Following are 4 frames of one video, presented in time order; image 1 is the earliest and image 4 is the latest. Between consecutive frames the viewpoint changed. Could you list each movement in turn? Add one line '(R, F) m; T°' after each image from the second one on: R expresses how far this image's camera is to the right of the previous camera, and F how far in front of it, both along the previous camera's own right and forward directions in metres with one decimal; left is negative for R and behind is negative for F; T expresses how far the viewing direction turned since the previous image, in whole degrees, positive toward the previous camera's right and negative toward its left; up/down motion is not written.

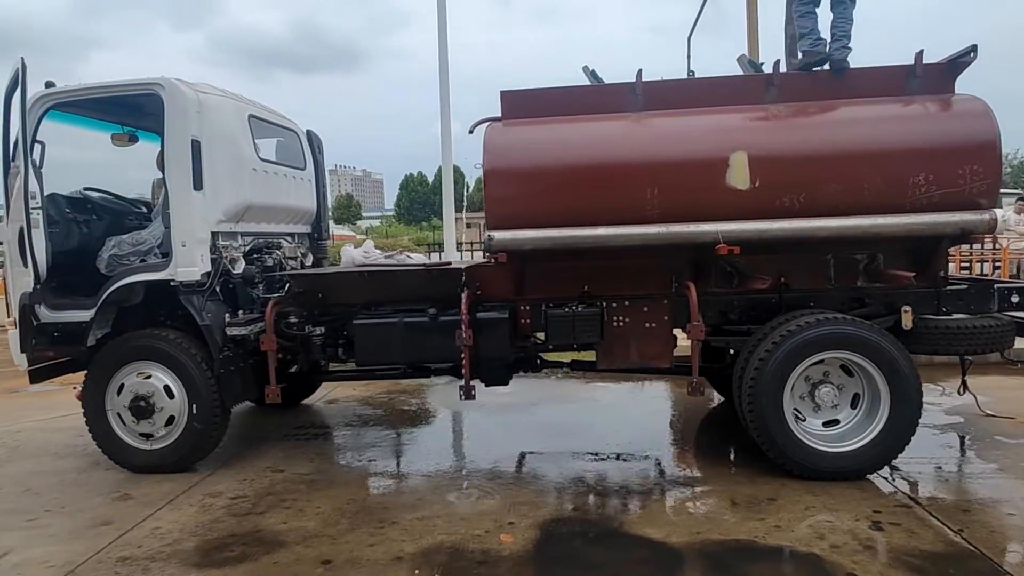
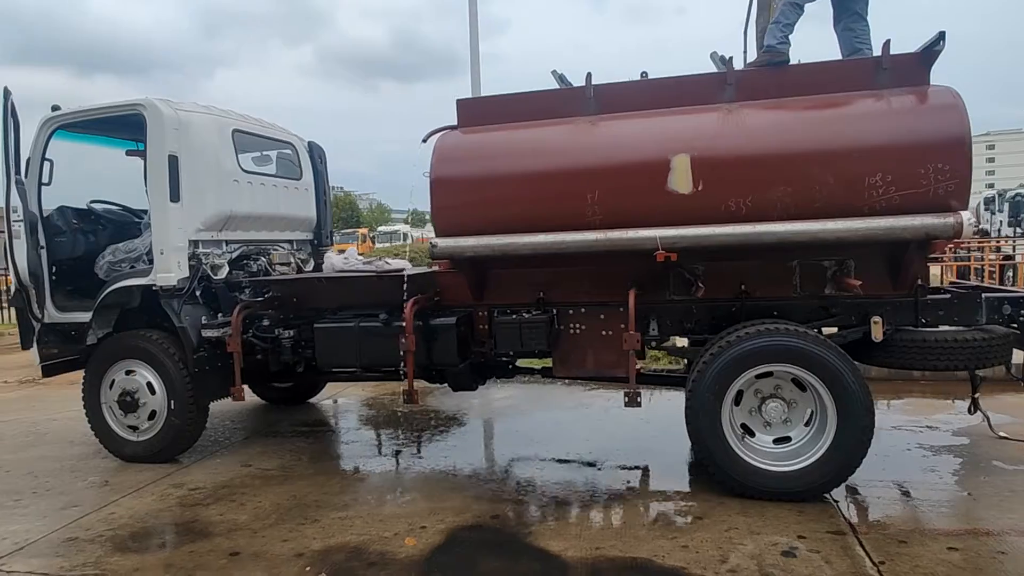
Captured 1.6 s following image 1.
(+1.1, +0.1) m; -8°
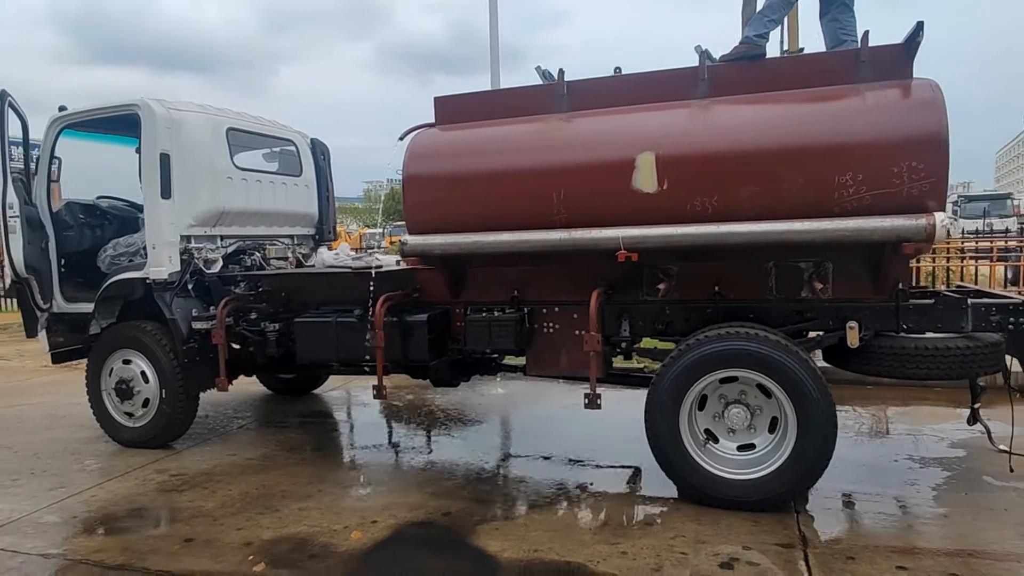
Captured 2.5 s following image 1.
(+0.6, 0.0) m; -5°
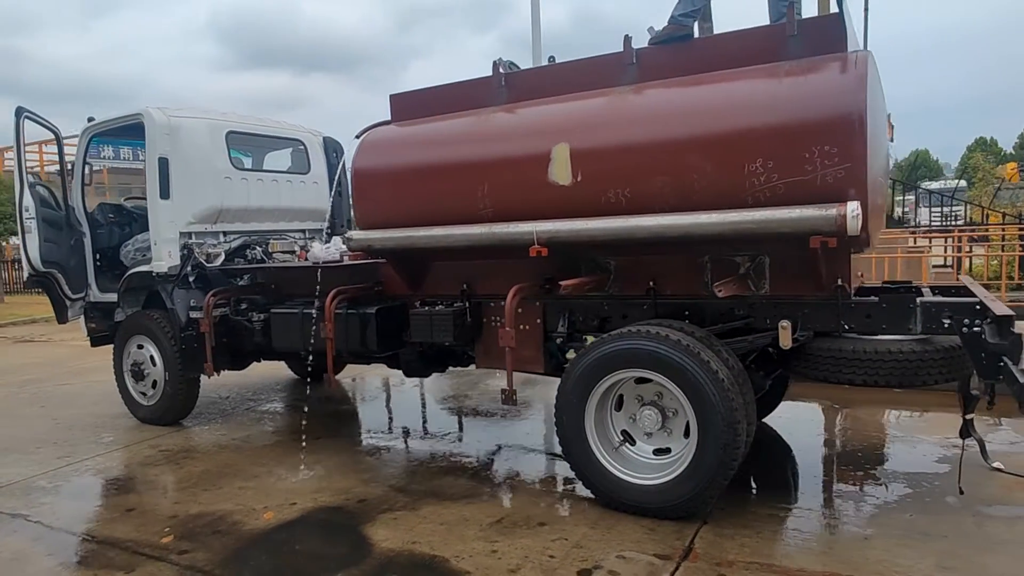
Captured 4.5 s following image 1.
(+1.3, +0.1) m; -11°
